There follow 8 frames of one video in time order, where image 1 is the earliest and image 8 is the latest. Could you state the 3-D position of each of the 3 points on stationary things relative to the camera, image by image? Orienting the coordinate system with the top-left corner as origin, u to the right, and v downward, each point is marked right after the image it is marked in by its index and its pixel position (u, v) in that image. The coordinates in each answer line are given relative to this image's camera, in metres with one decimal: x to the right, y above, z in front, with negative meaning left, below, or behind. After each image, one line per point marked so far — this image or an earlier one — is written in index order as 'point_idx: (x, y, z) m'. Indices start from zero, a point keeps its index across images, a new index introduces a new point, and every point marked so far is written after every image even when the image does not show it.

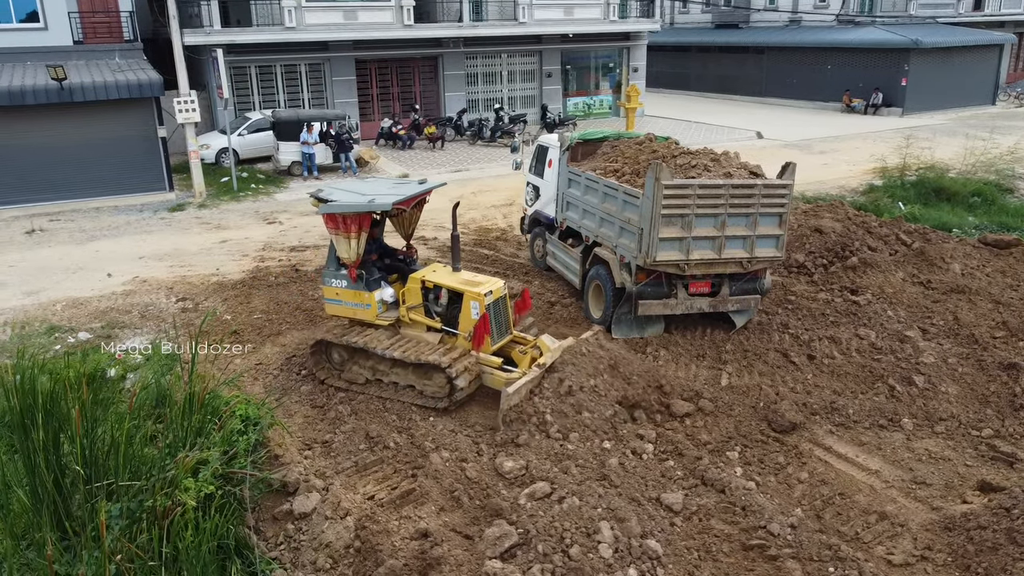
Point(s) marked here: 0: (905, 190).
0: (+7.9, +2.0, +16.1) m
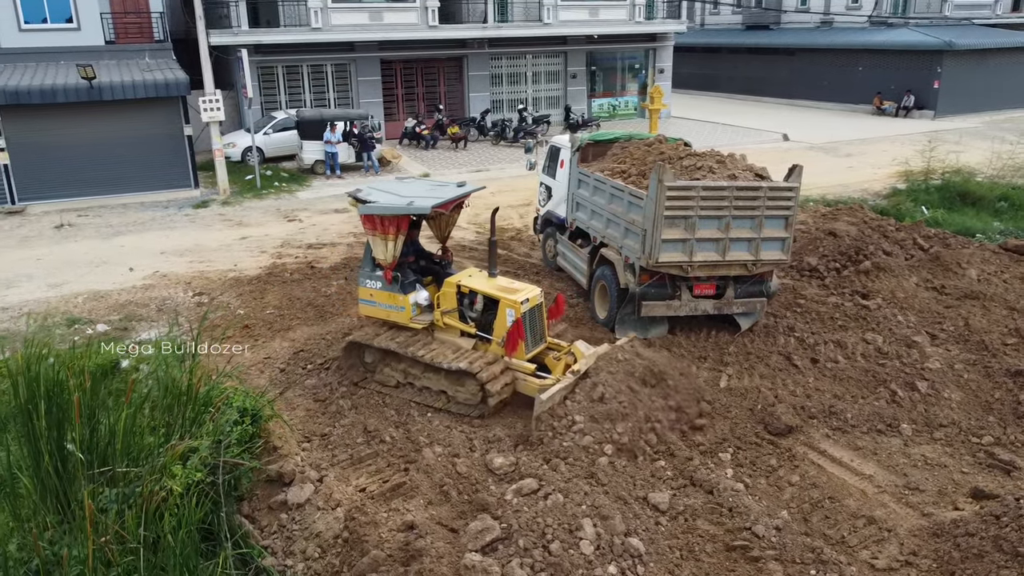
0: (+8.2, +1.8, +15.9) m
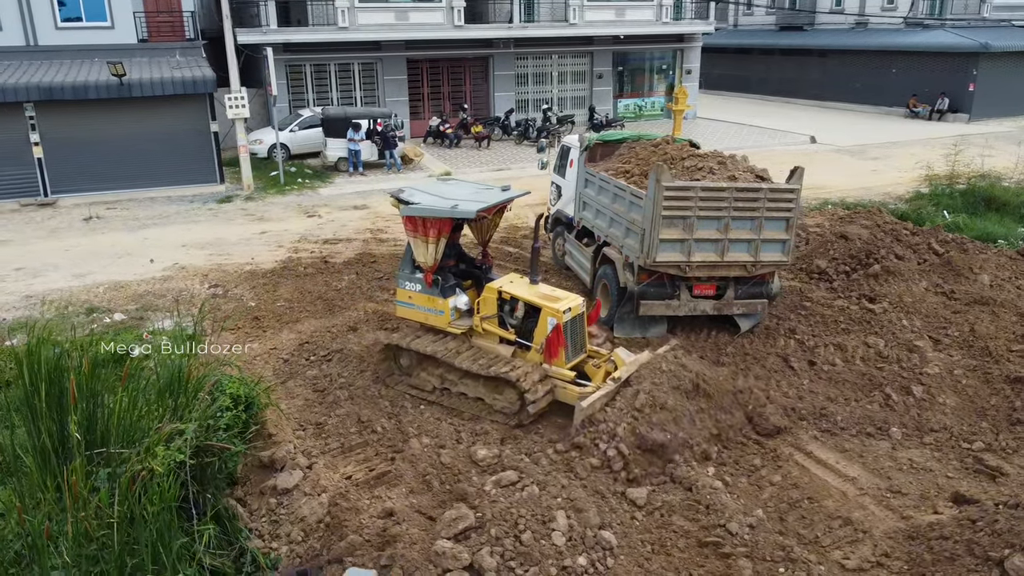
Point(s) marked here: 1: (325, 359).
0: (+8.6, +1.7, +15.7) m
1: (-2.0, -0.8, +8.8) m
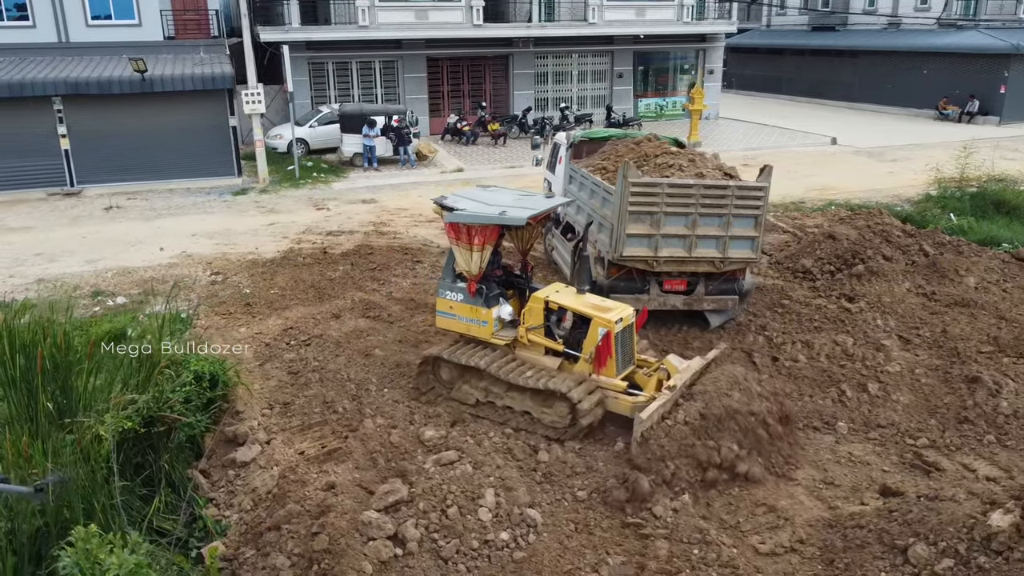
0: (+8.6, +1.7, +15.5) m
1: (-2.4, -0.6, +9.2) m
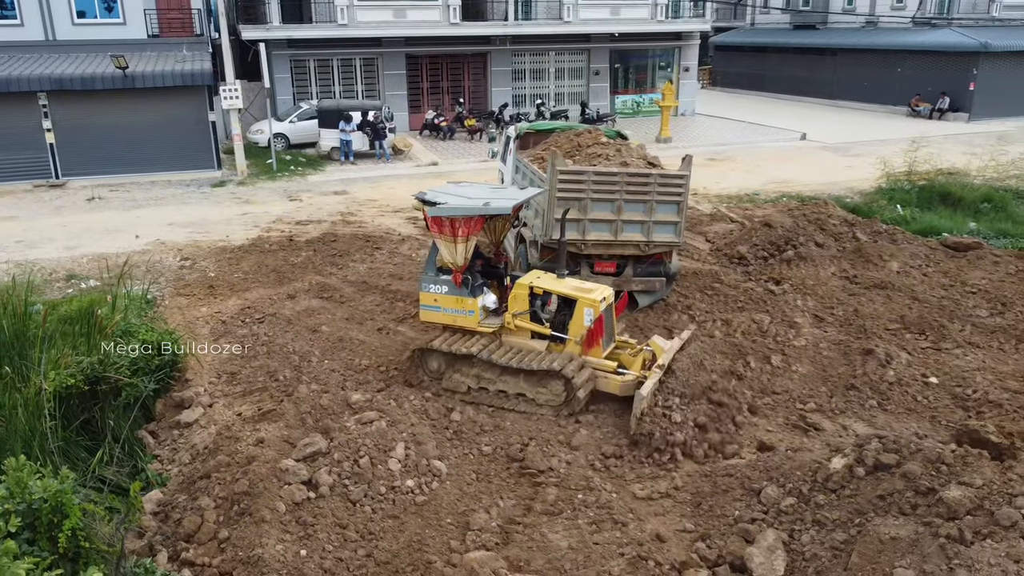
0: (+7.9, +1.9, +16.1) m
1: (-3.1, -0.4, +9.9) m
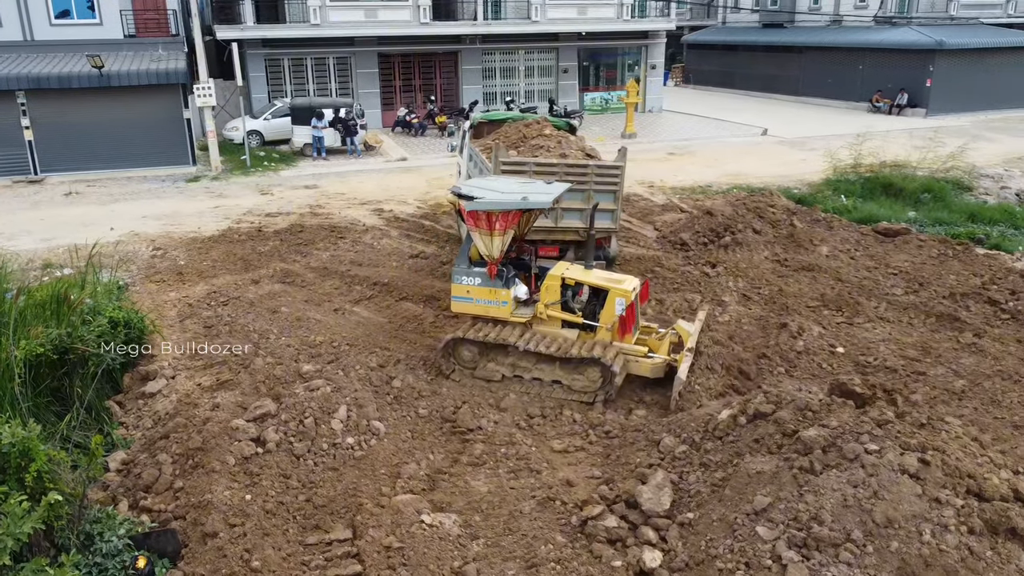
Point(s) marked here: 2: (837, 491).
0: (+7.1, +2.2, +16.9) m
1: (-3.8, -0.2, +10.5) m
2: (+2.1, -1.3, +5.3) m
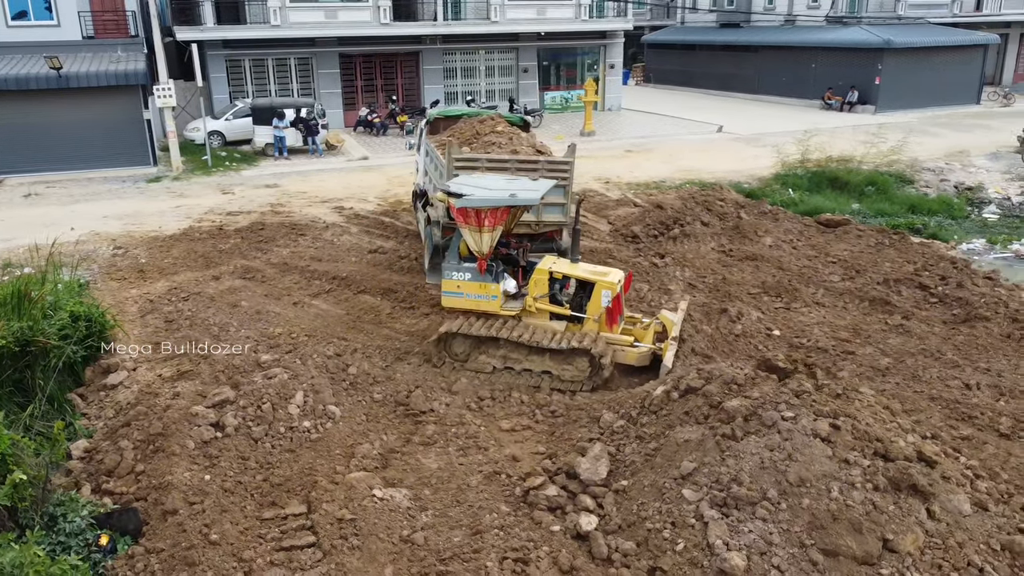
0: (+6.3, +2.4, +17.5) m
1: (-4.4, -0.2, +10.7) m
2: (+1.7, -1.2, +5.7) m
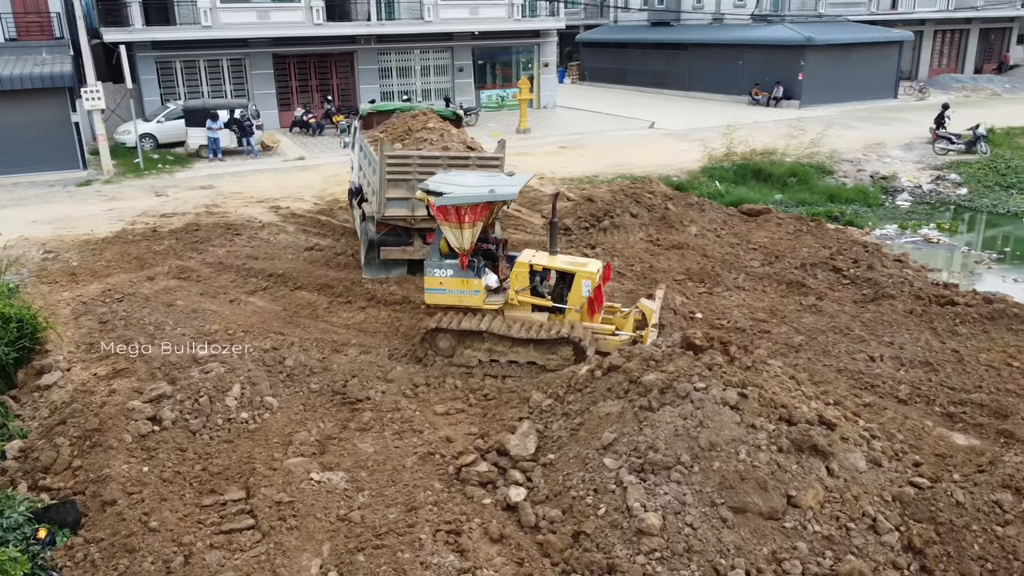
0: (+4.8, +2.6, +18.2) m
1: (-5.2, -0.2, +10.7) m
2: (+1.2, -1.0, +6.1) m
